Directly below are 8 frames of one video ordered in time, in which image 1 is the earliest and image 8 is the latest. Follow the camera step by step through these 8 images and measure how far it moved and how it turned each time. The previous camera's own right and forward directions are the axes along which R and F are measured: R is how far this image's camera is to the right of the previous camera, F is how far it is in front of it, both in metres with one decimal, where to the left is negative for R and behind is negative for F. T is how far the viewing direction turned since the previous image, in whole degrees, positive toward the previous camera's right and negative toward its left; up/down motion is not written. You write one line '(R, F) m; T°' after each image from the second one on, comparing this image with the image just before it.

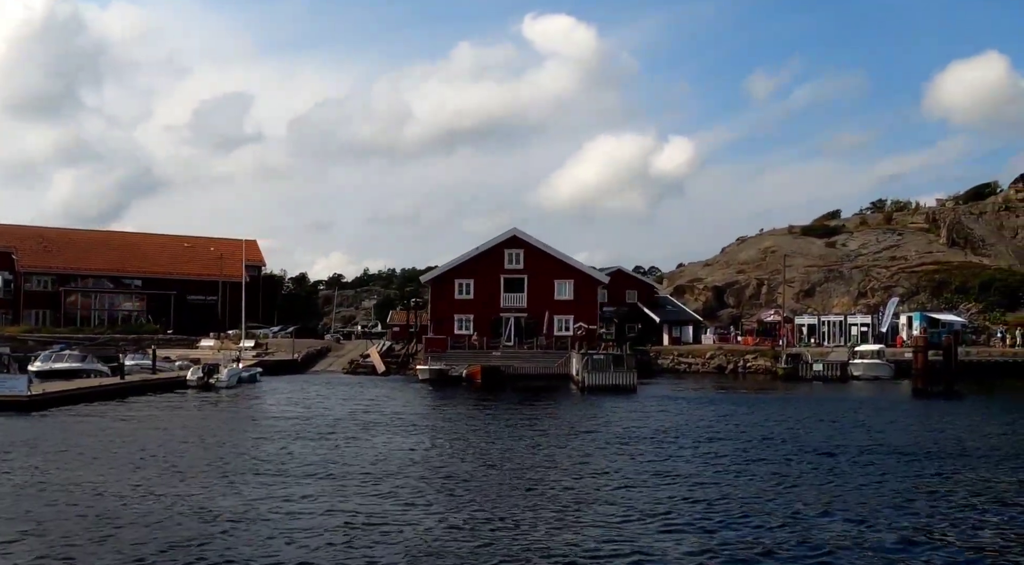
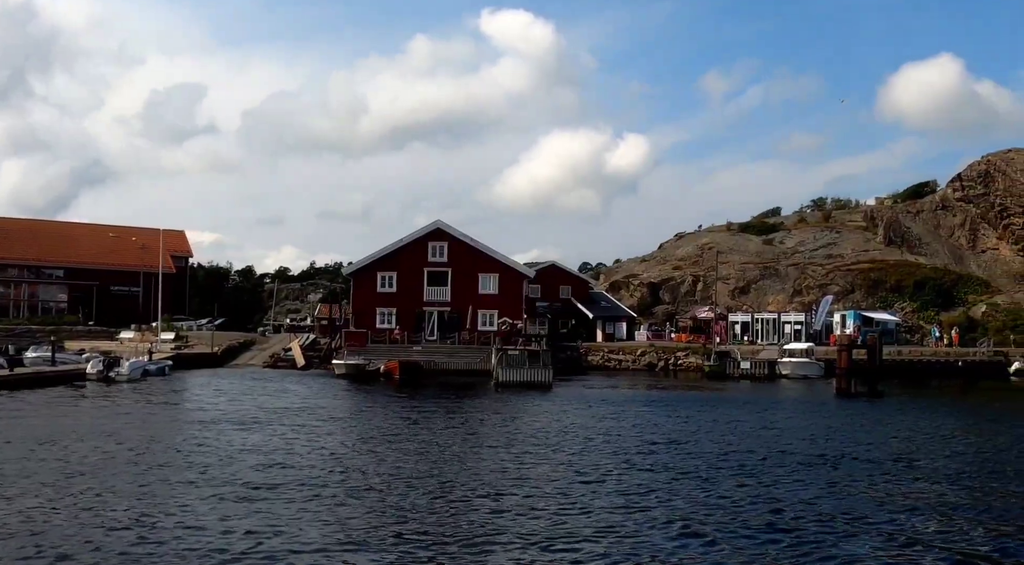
(+3.9, +1.1) m; 0°
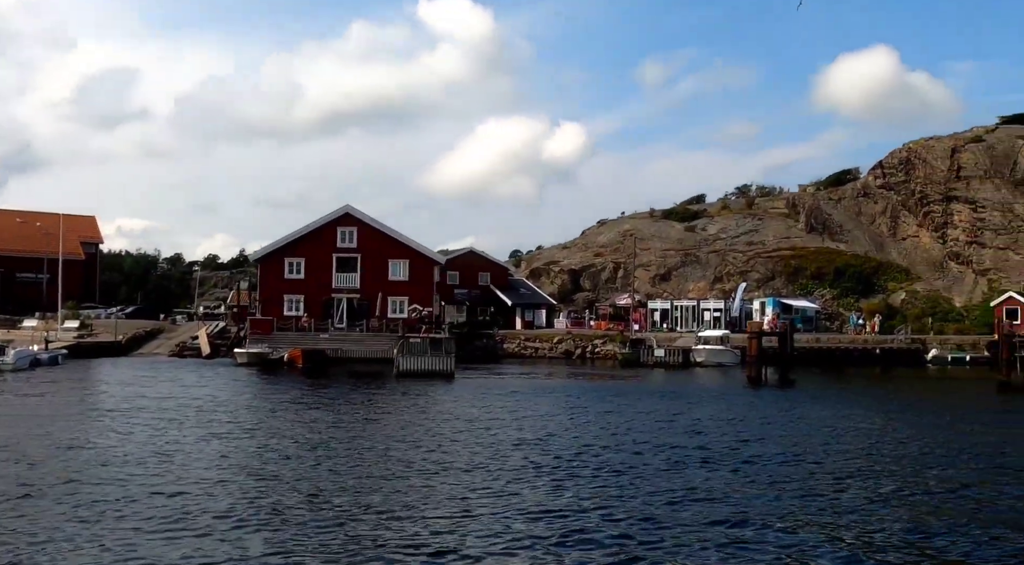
(+3.6, +1.1) m; +1°
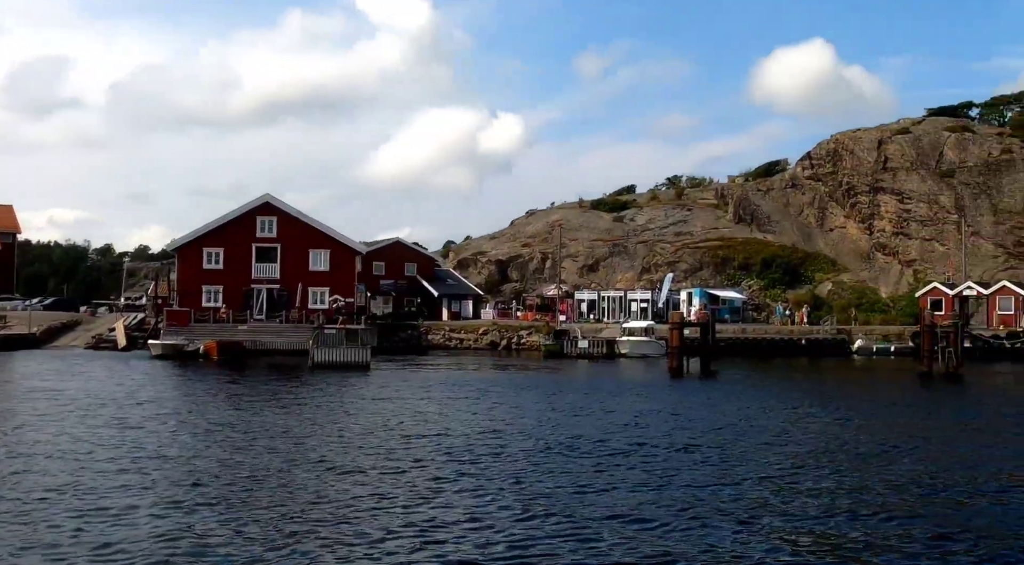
(+2.3, +0.6) m; +2°
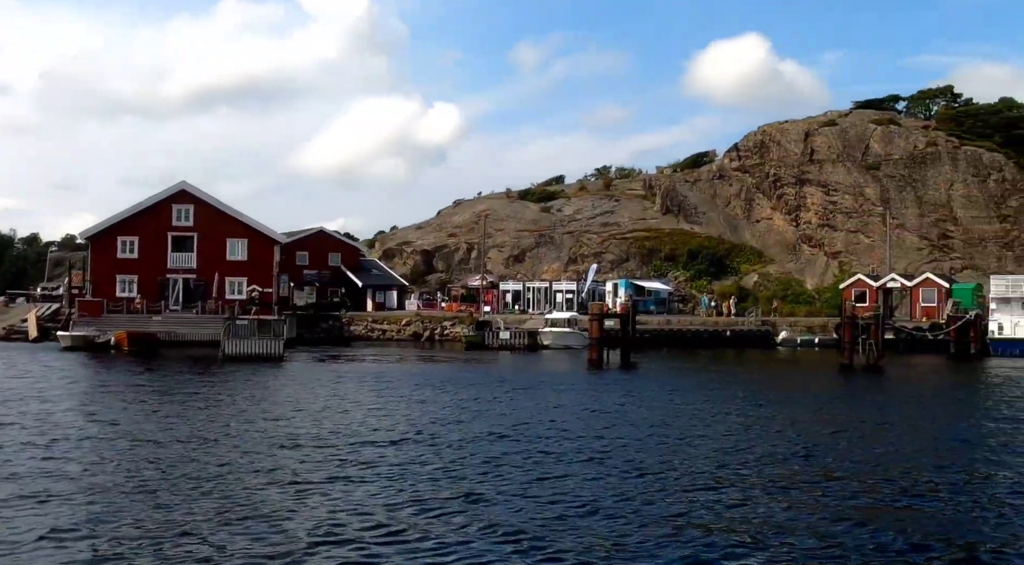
(+2.3, +0.5) m; +2°
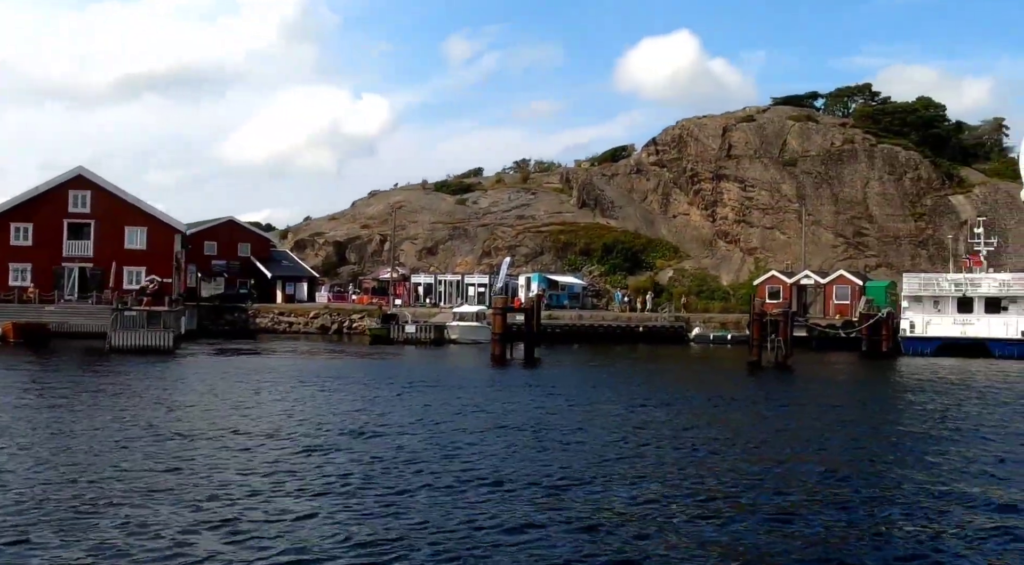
(+2.9, +0.8) m; +2°
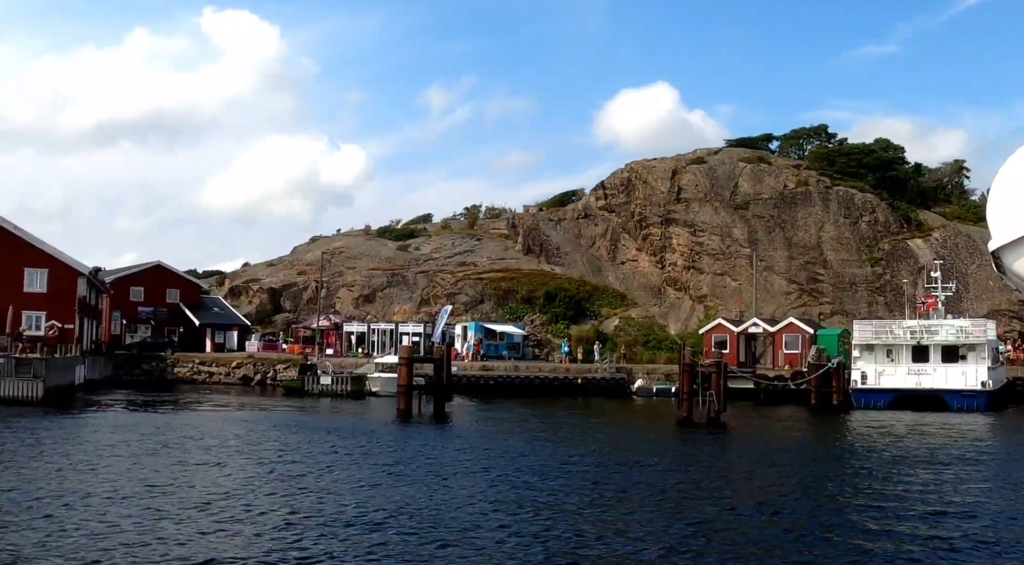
(+4.8, +2.1) m; -2°
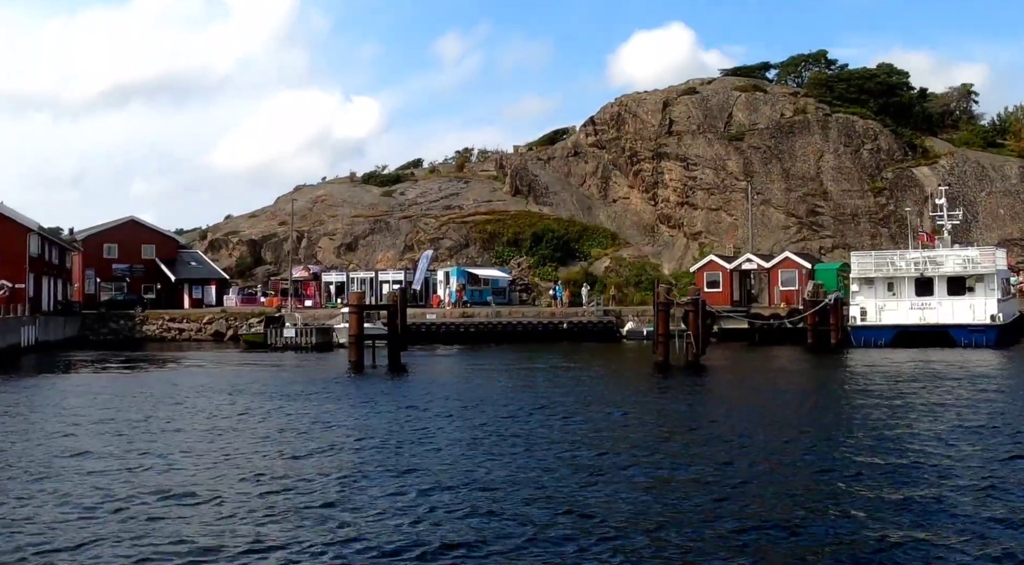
(+3.7, +2.1) m; -3°
